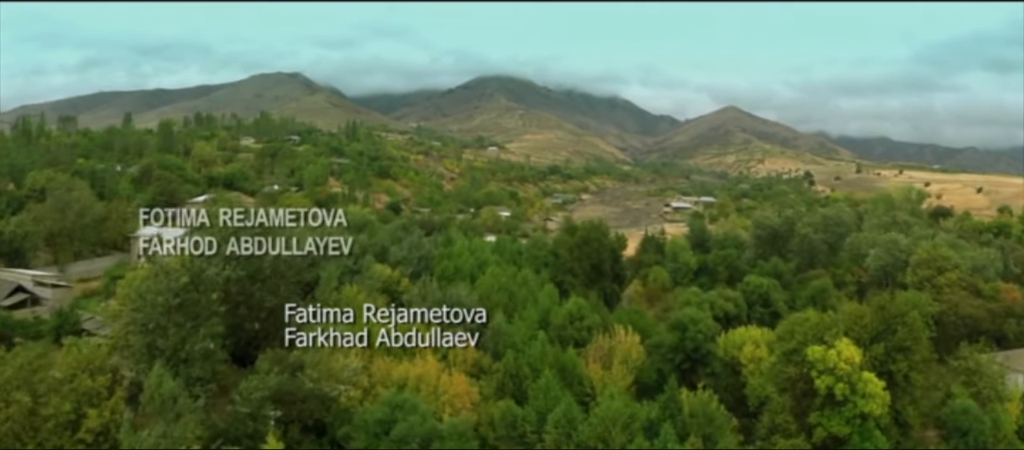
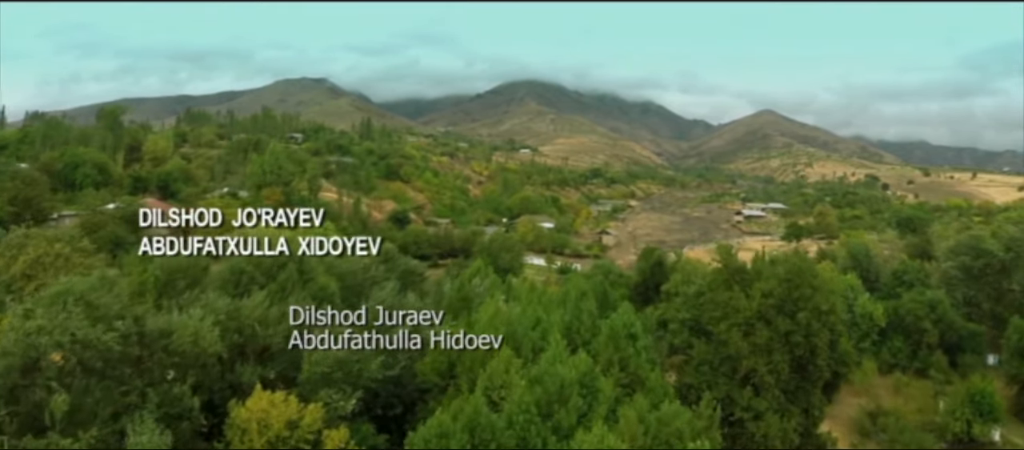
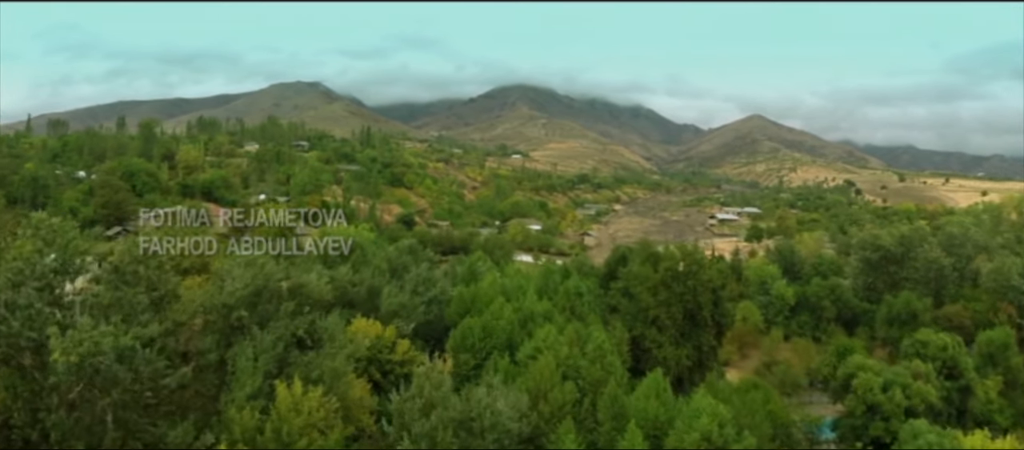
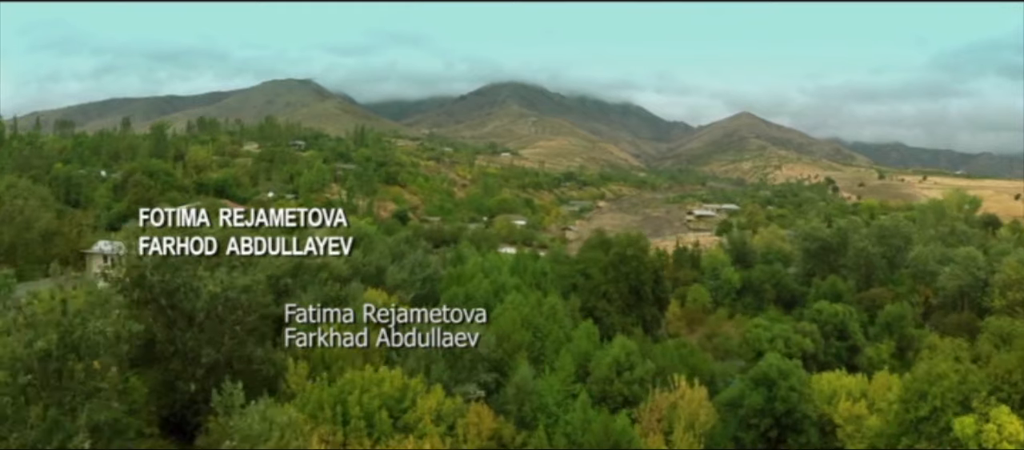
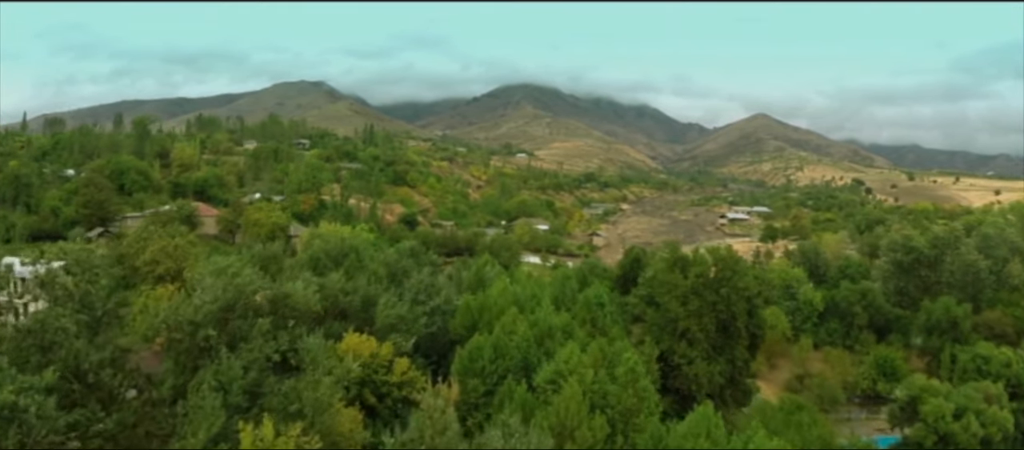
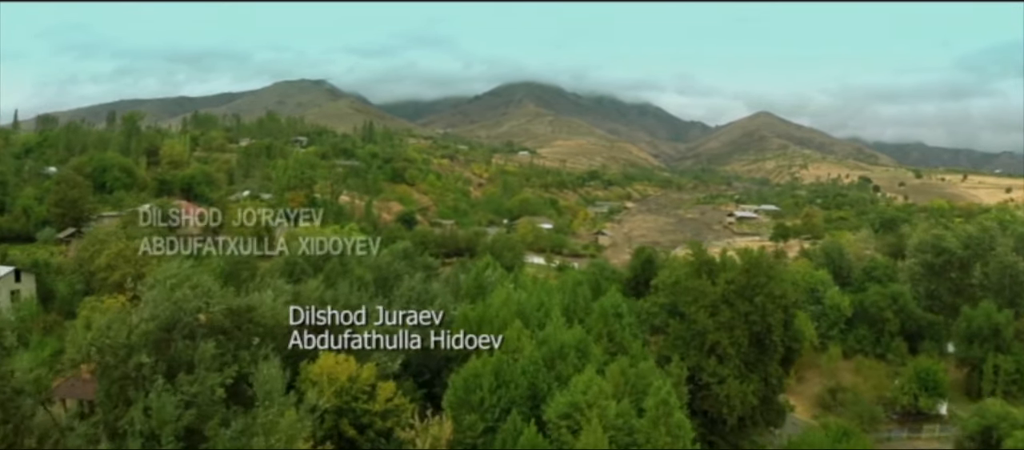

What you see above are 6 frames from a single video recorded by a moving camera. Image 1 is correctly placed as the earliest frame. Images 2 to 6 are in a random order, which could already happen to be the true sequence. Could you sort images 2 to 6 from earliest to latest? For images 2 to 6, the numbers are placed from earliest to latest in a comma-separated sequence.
4, 3, 5, 6, 2
